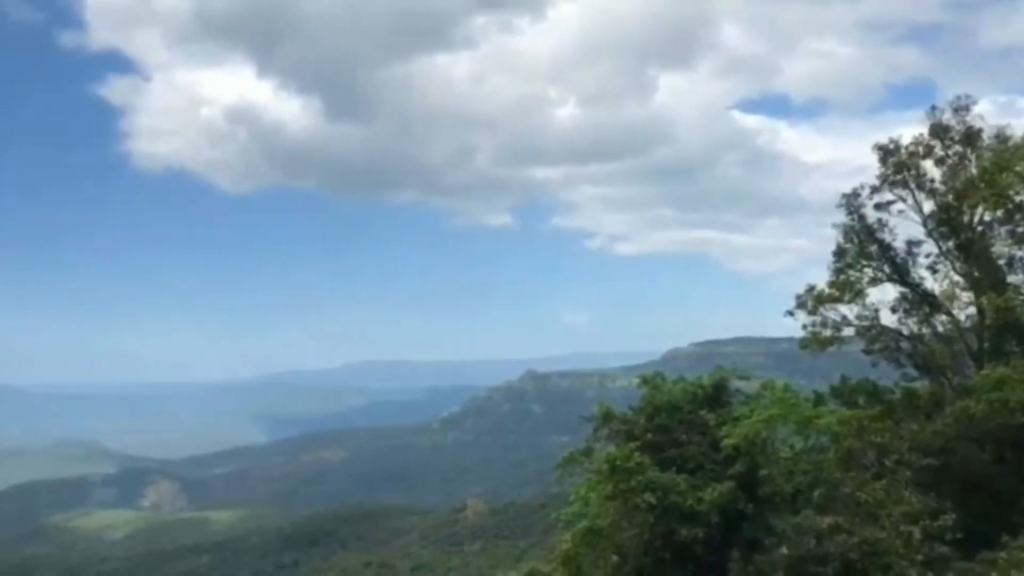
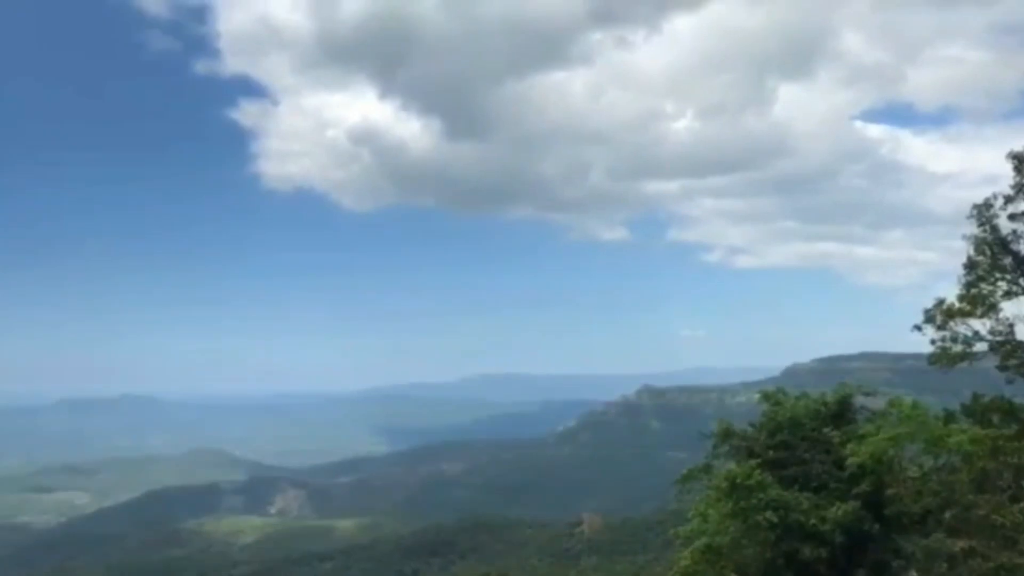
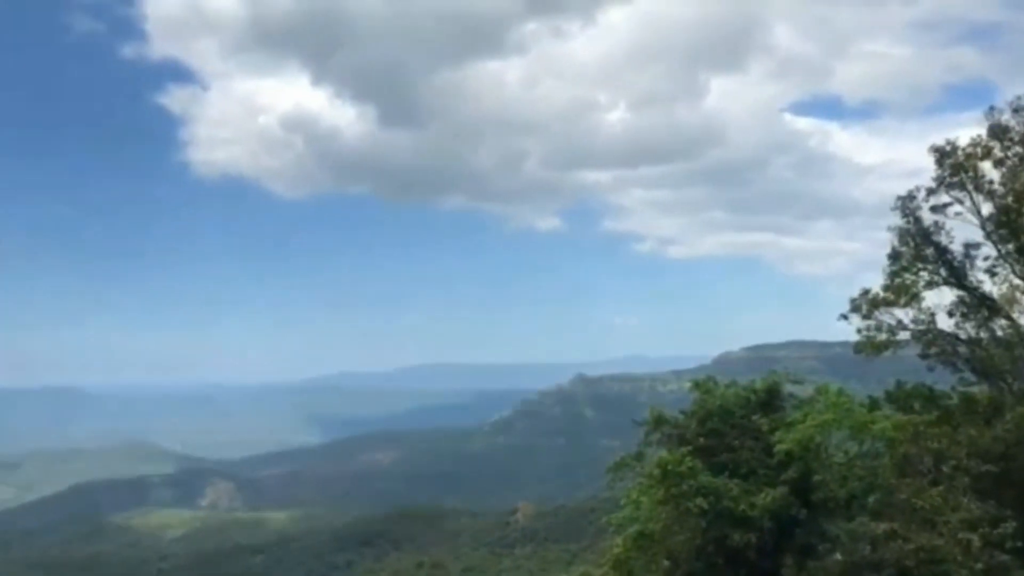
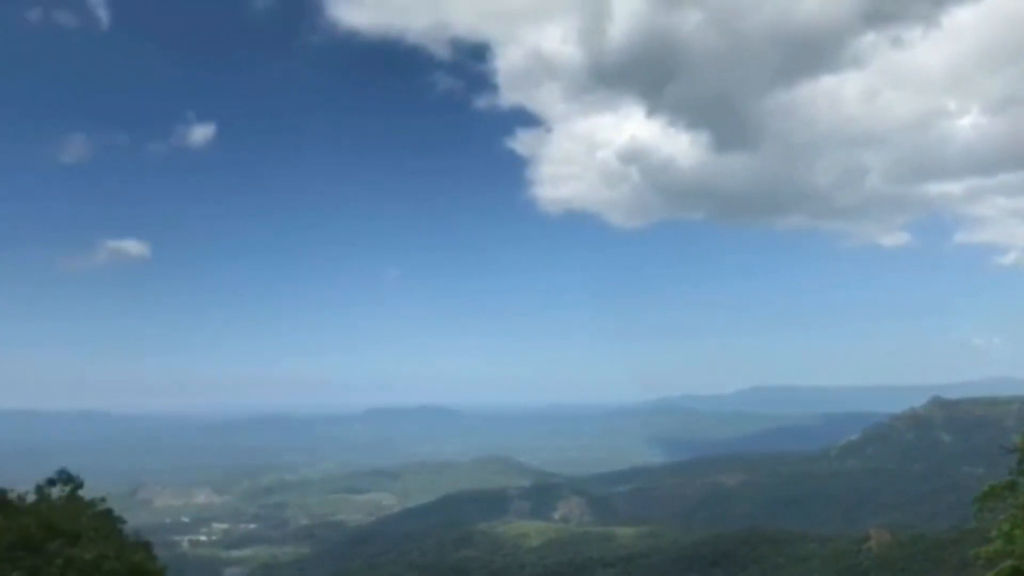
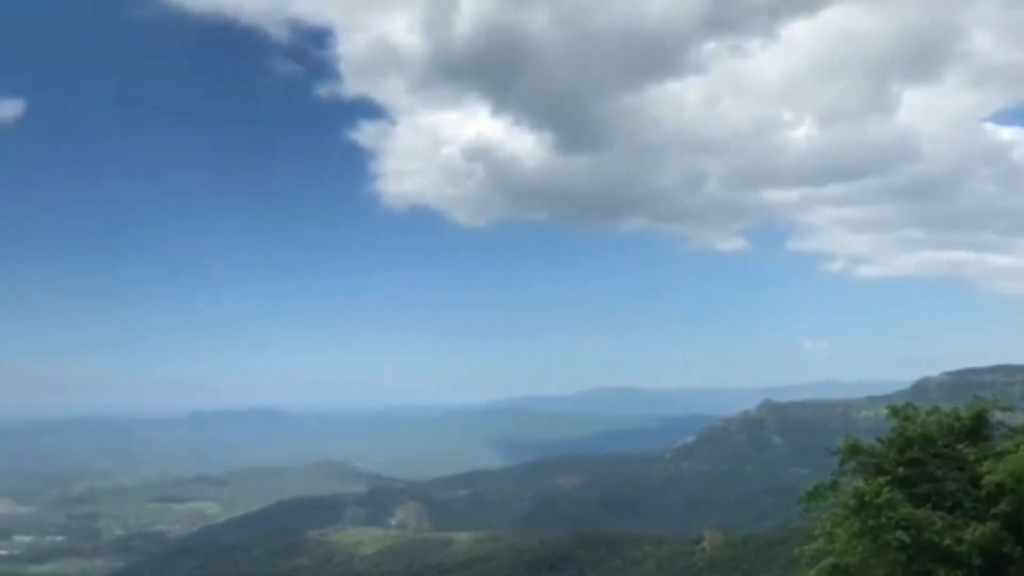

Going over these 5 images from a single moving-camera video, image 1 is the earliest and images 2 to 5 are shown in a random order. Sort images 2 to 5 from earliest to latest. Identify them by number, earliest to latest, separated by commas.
3, 2, 5, 4
